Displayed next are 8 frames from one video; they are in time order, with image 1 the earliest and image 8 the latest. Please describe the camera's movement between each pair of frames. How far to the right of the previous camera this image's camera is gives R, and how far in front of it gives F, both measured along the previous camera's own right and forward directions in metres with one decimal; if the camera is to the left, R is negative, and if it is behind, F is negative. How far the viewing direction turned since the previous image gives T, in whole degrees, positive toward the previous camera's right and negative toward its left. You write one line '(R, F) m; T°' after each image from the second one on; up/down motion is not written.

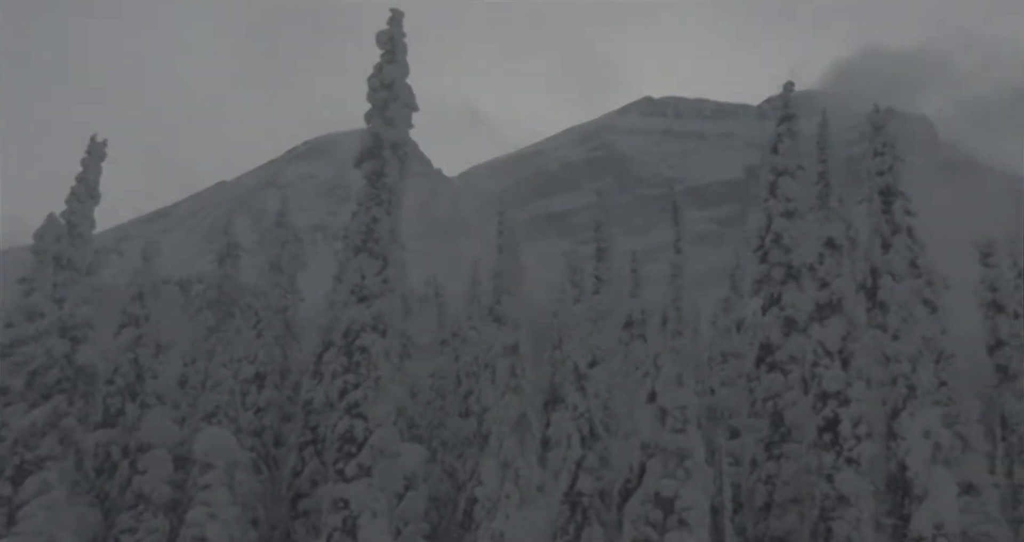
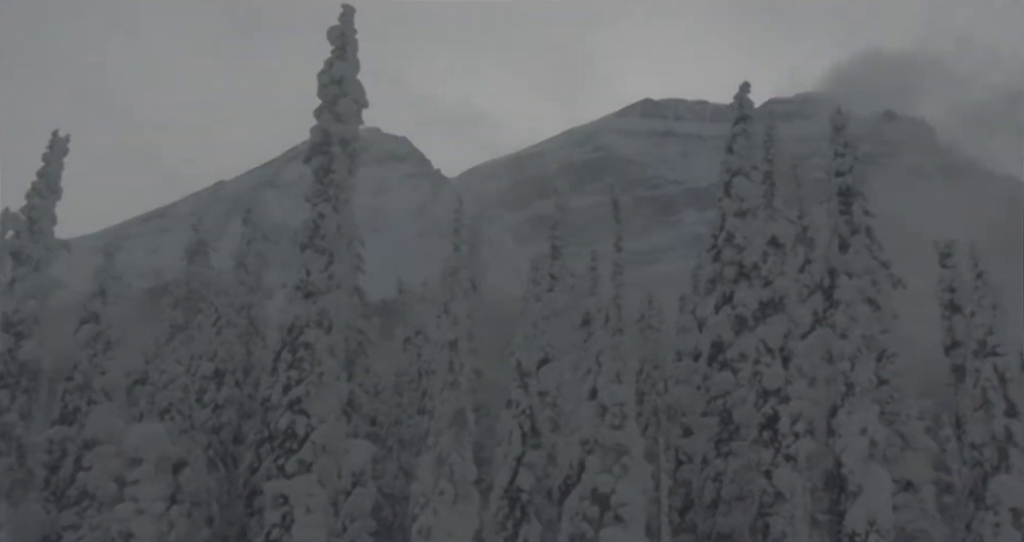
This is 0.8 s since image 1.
(+0.8, -0.1) m; +1°
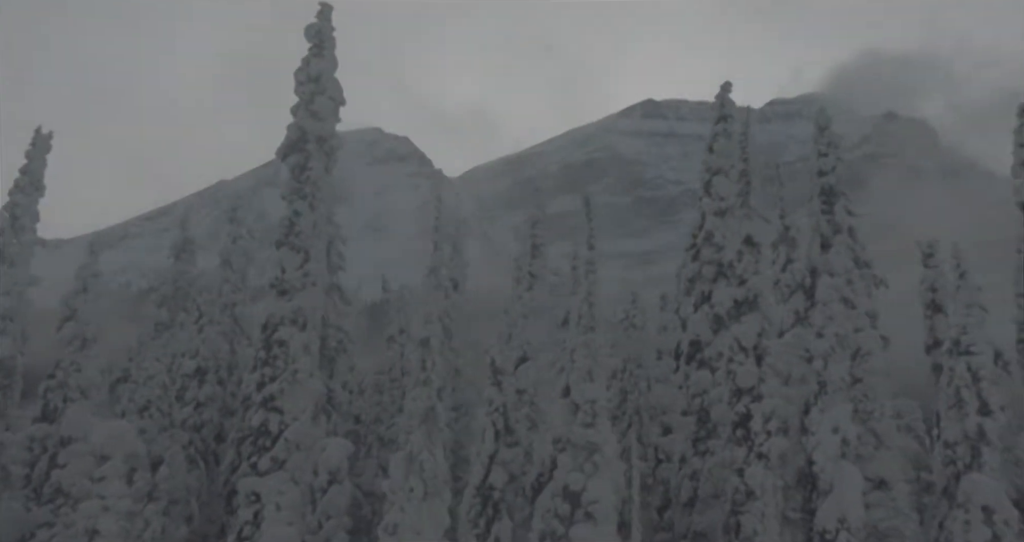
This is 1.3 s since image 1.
(+0.4, 0.0) m; +1°
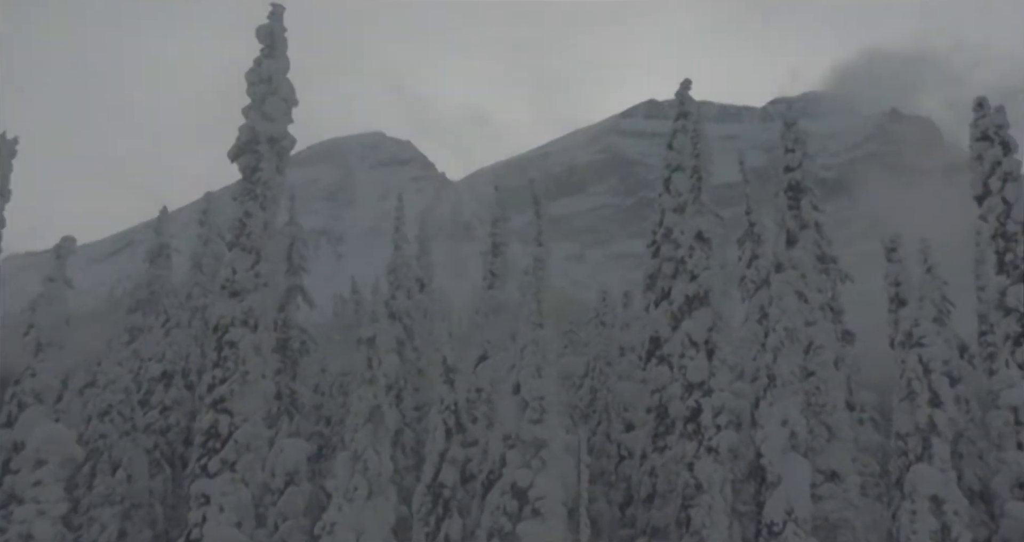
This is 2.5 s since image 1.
(+0.8, -0.1) m; +1°
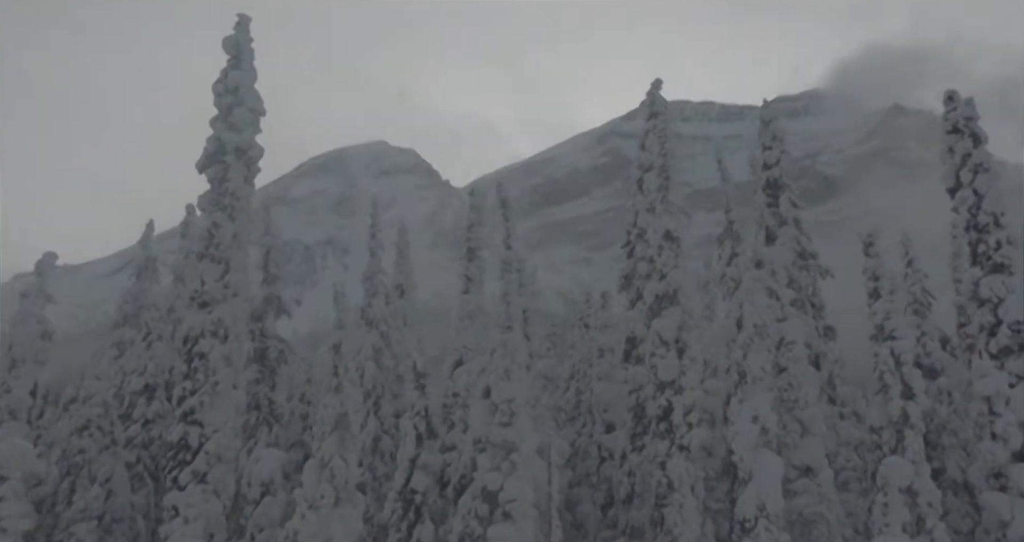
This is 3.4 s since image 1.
(+0.6, 0.0) m; +1°
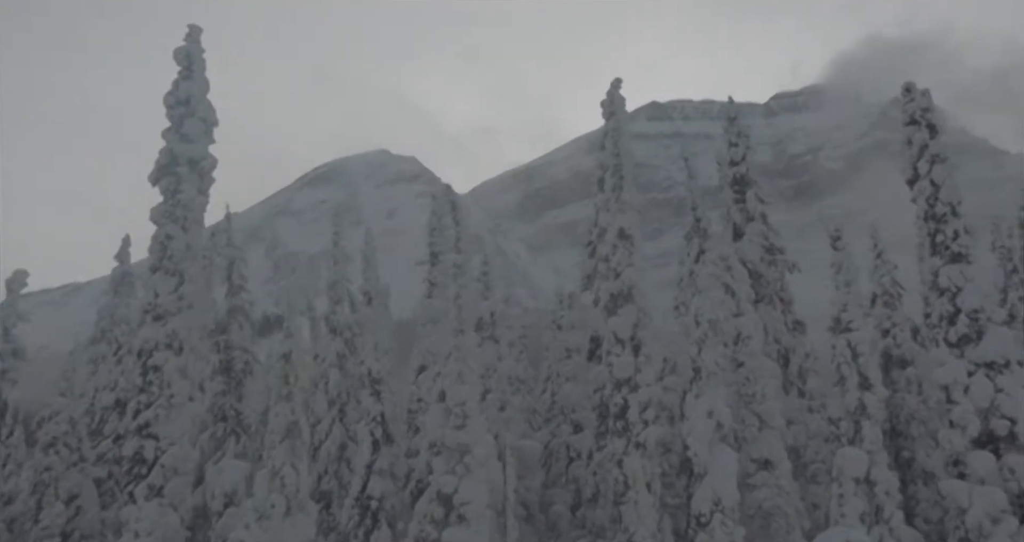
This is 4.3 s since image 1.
(+0.8, -0.1) m; +1°
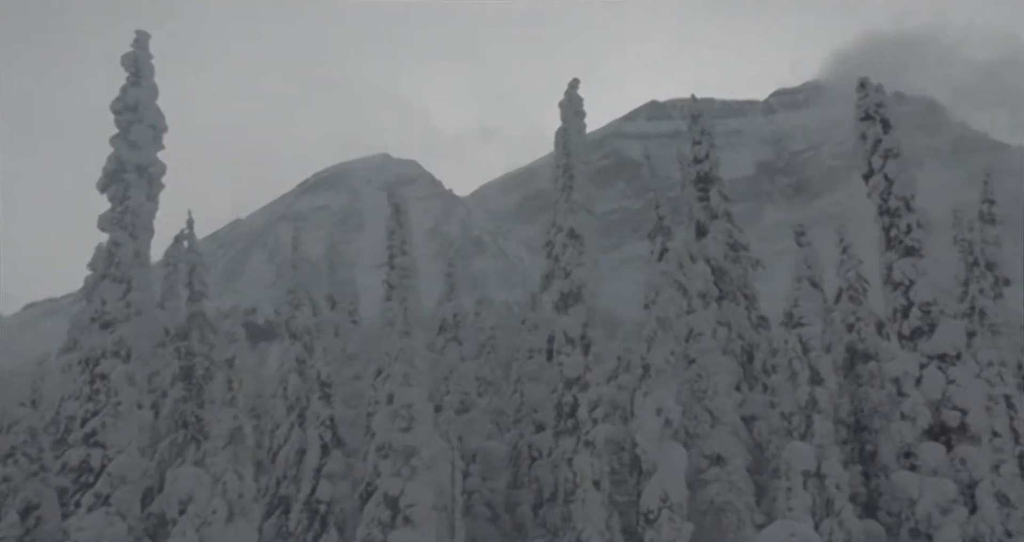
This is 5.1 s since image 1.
(+0.8, 0.0) m; +1°
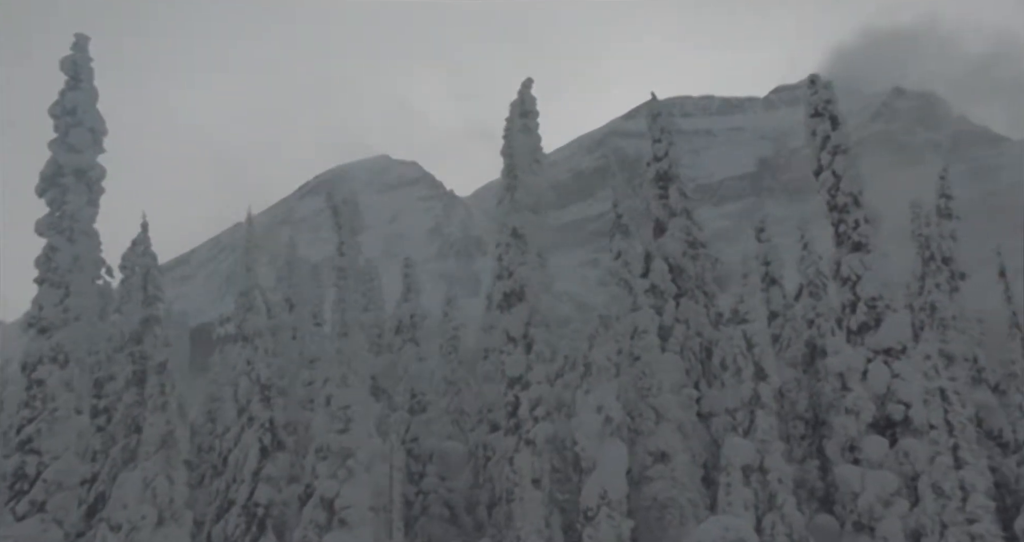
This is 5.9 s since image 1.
(+1.0, 0.0) m; +1°
